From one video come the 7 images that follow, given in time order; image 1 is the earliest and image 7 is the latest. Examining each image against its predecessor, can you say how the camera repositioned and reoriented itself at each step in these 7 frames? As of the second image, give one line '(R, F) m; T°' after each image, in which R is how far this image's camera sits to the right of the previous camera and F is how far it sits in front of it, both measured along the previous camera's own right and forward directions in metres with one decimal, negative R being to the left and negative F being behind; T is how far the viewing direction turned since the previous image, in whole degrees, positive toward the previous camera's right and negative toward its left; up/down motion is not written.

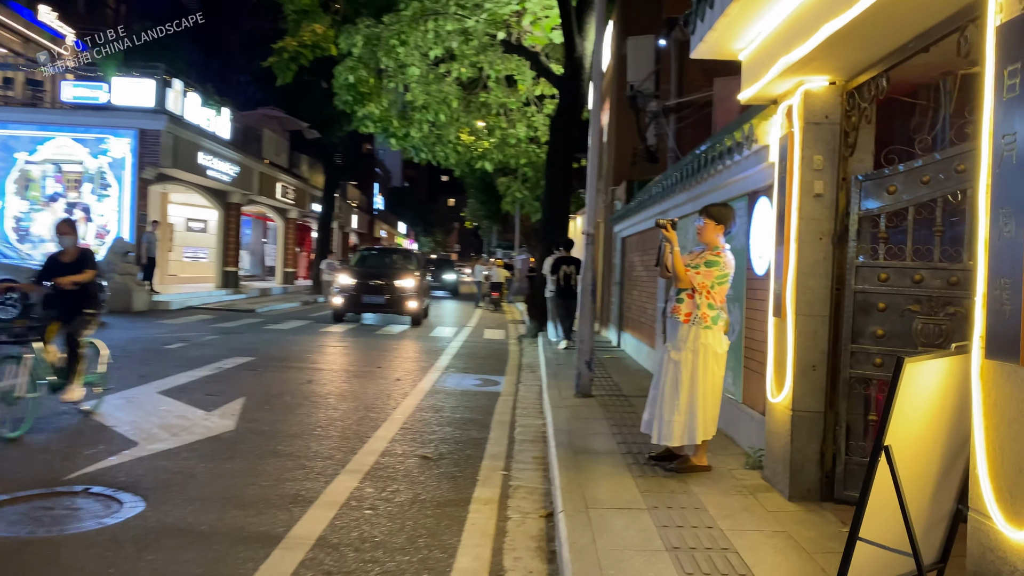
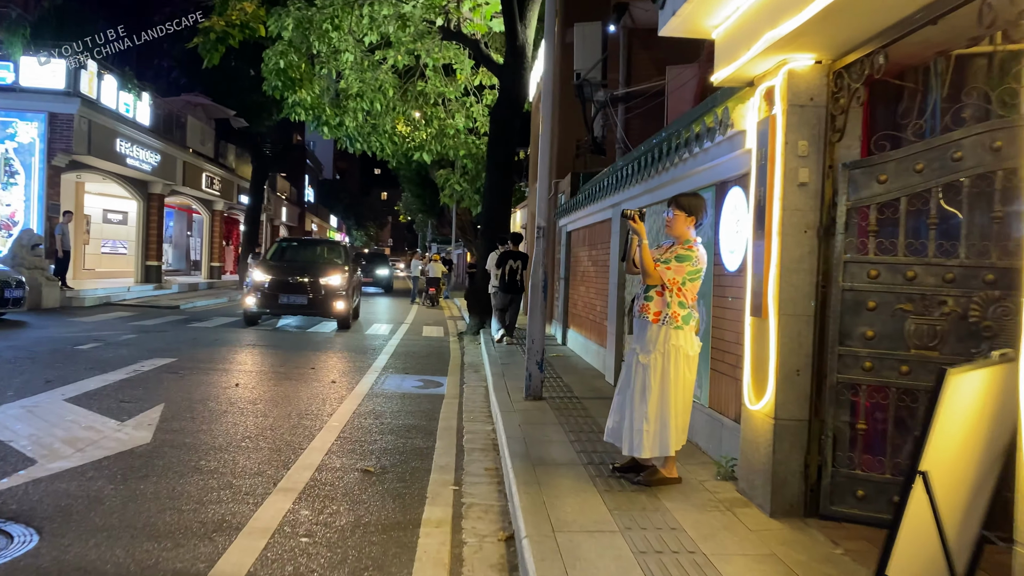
(-0.1, +0.4) m; +5°
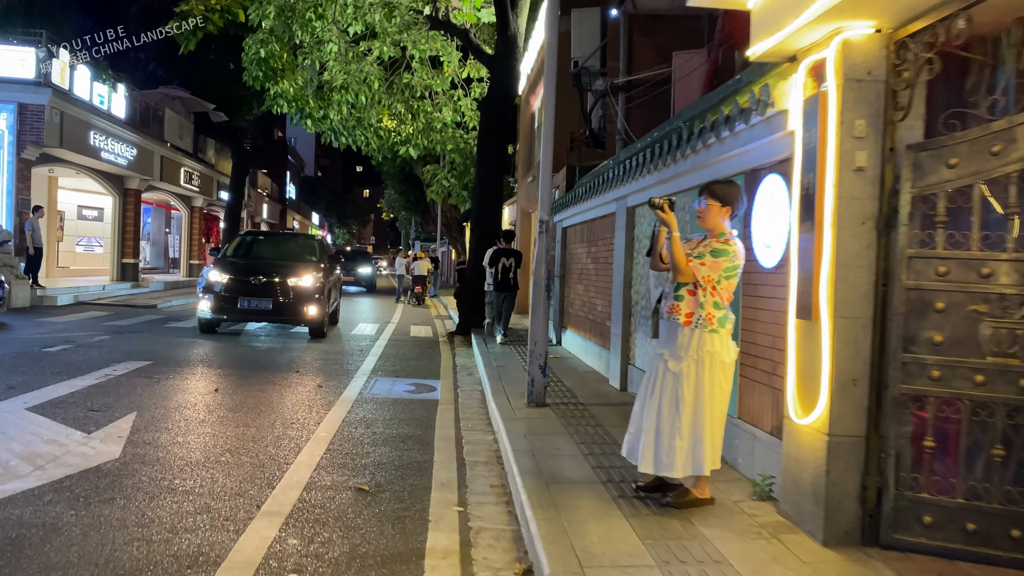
(-0.1, +0.5) m; +1°
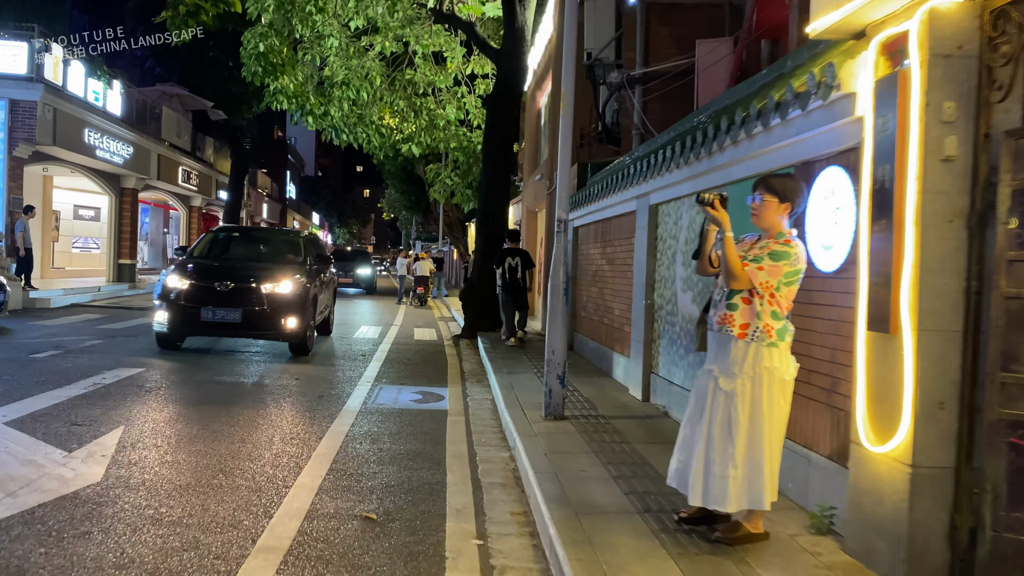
(-0.1, +0.4) m; 0°
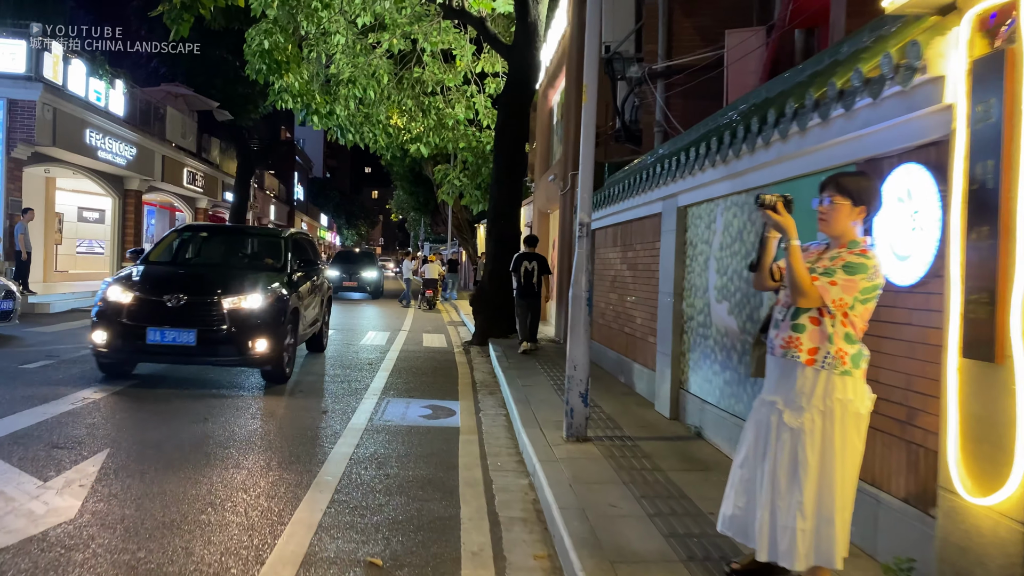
(-0.1, +0.5) m; -1°
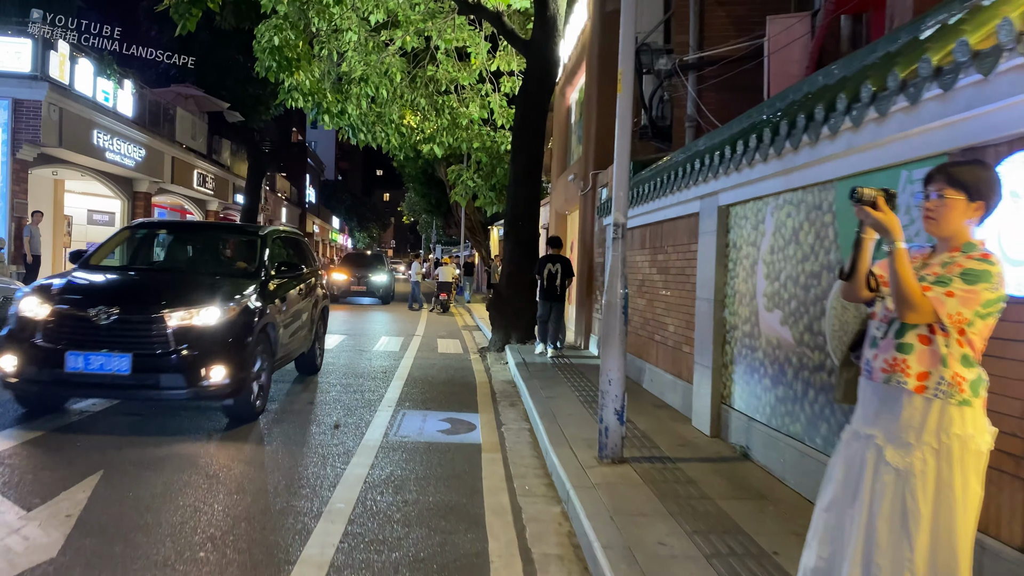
(-0.1, +0.5) m; -1°
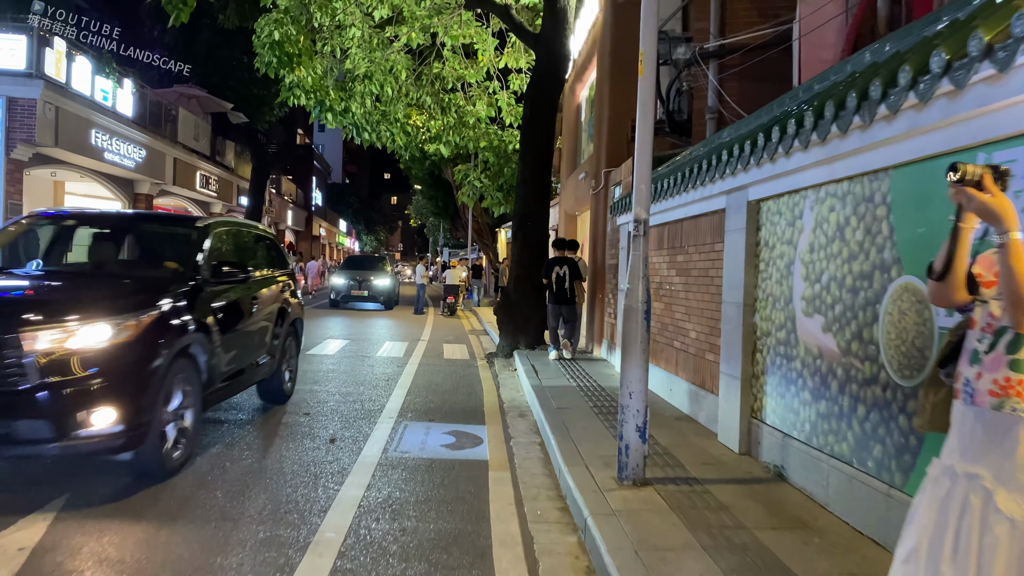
(0.0, +0.5) m; -1°
